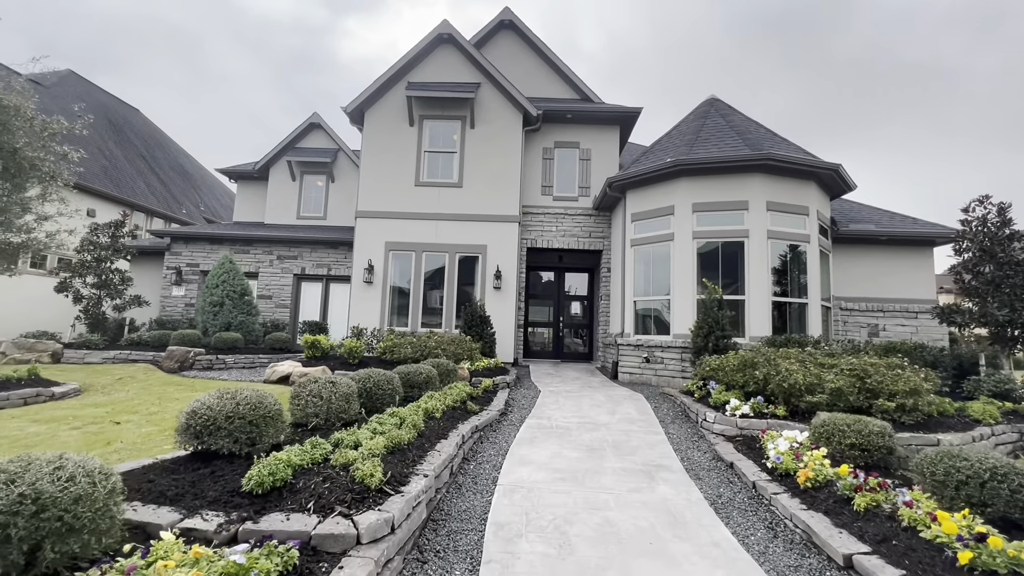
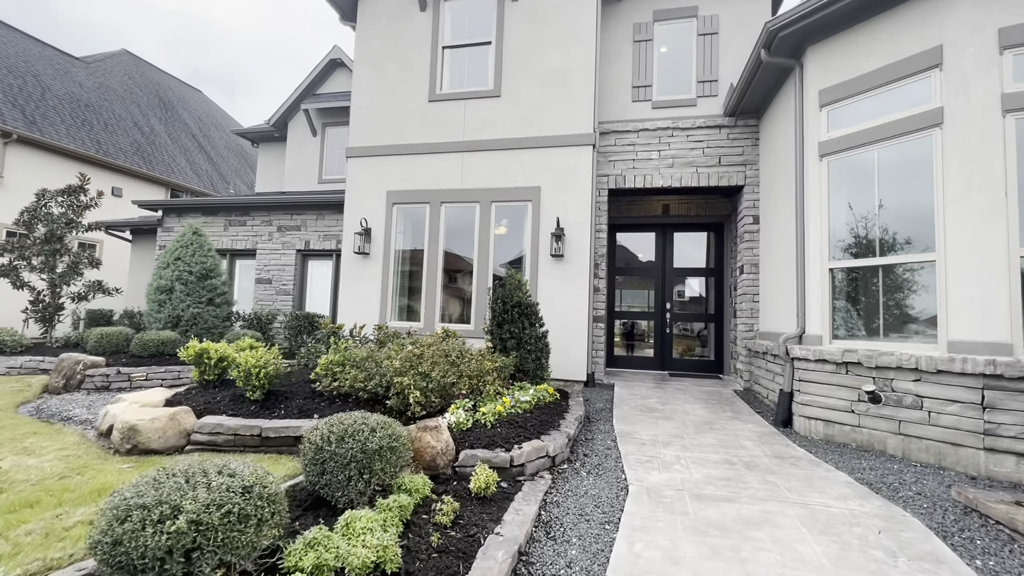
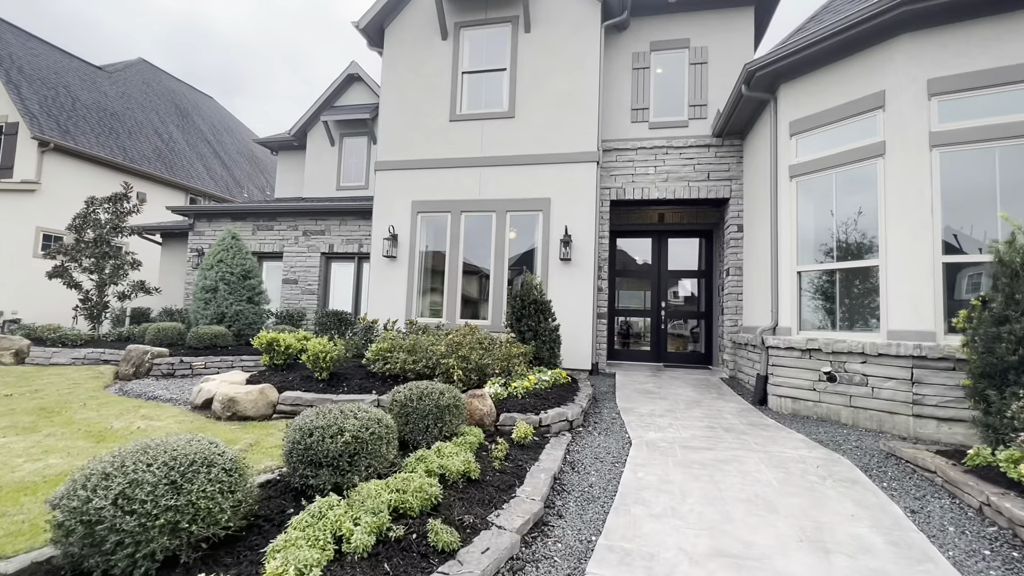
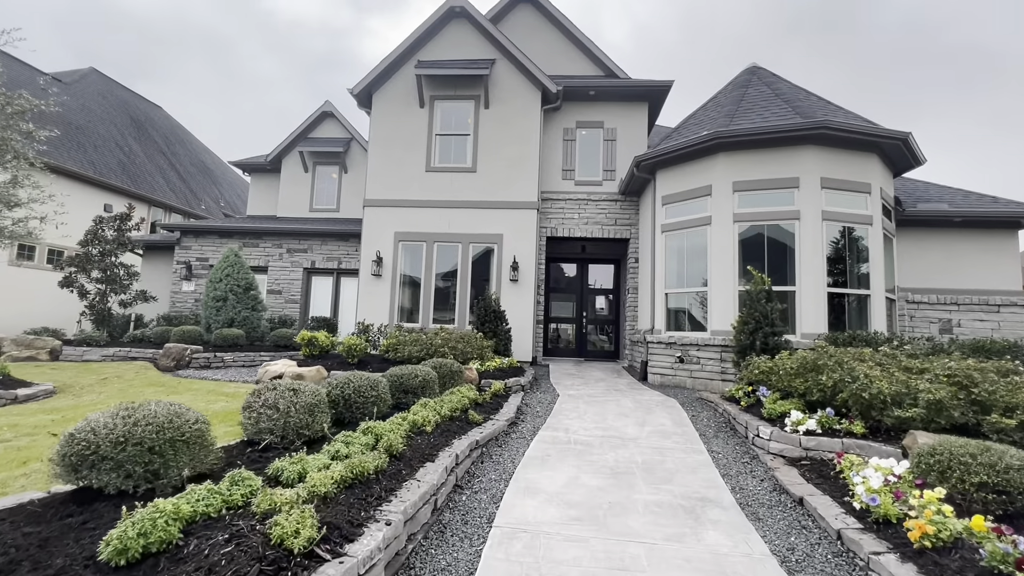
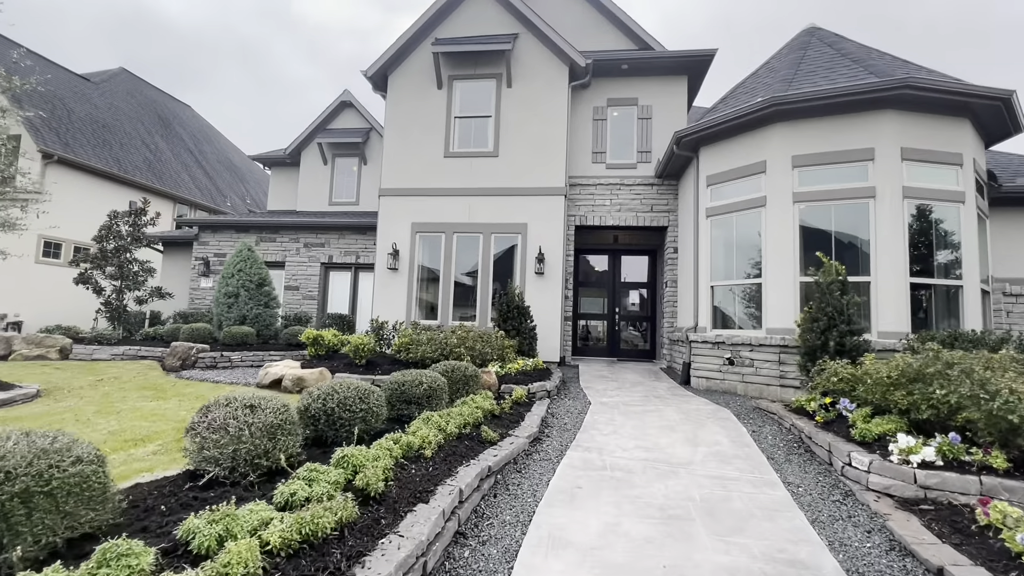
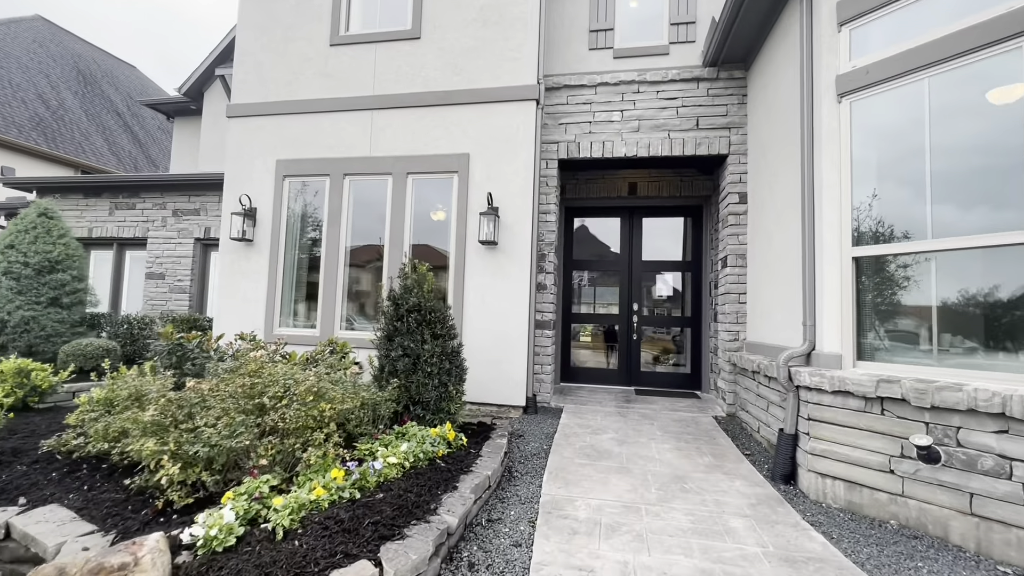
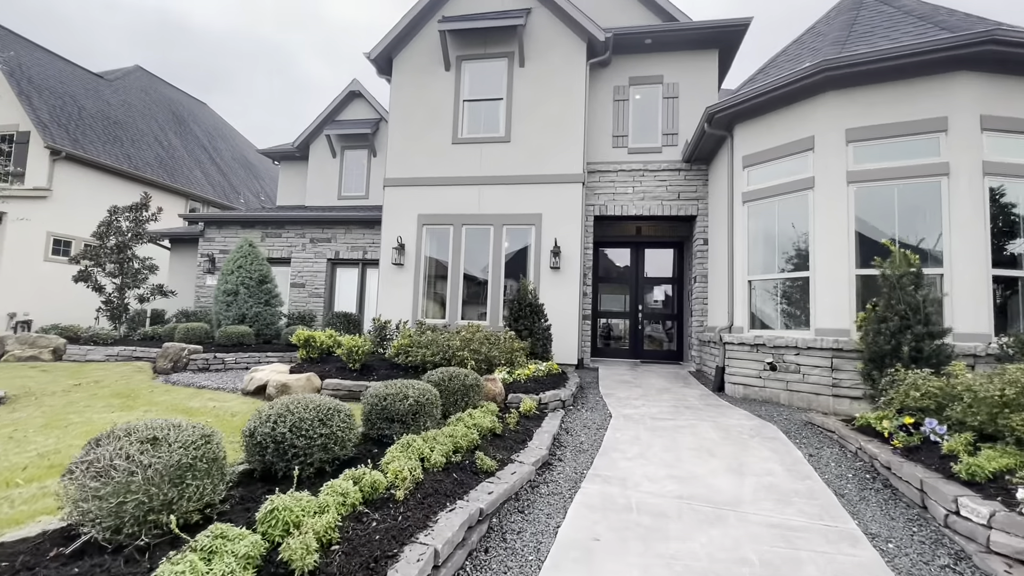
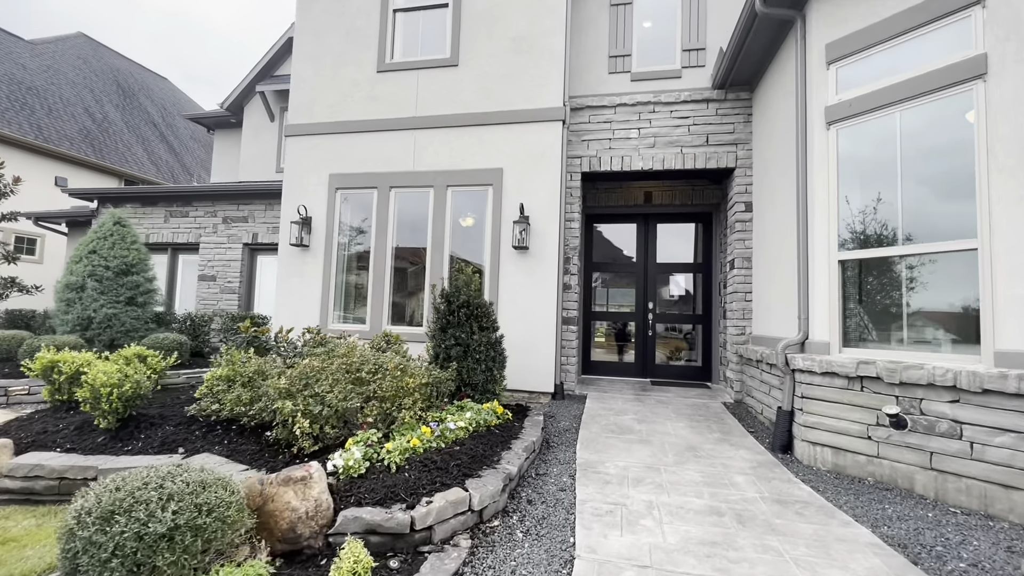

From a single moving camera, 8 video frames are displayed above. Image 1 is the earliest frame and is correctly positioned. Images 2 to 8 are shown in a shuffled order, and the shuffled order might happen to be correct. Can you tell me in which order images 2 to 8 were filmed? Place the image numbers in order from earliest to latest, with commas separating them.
4, 5, 7, 3, 2, 8, 6
